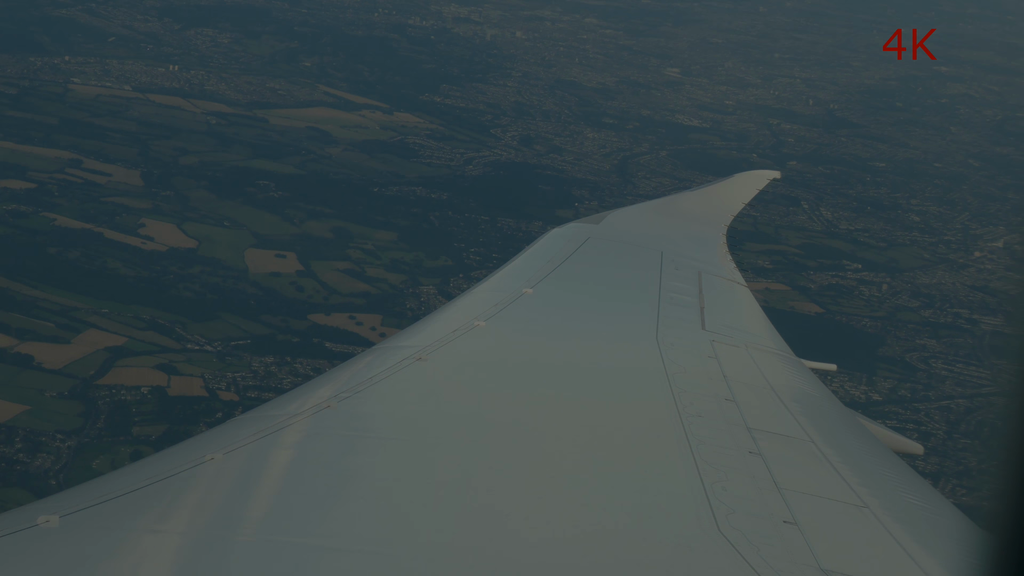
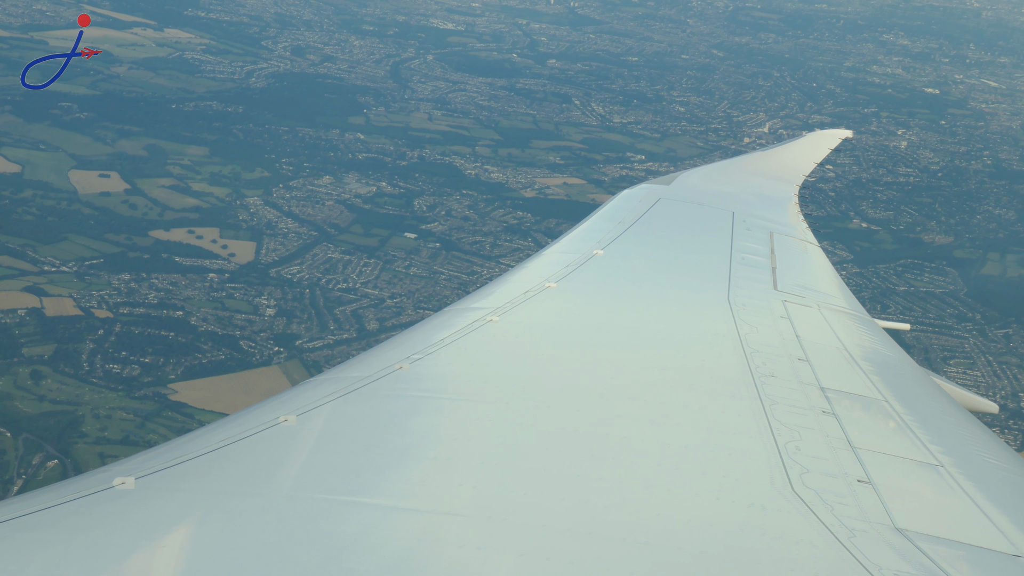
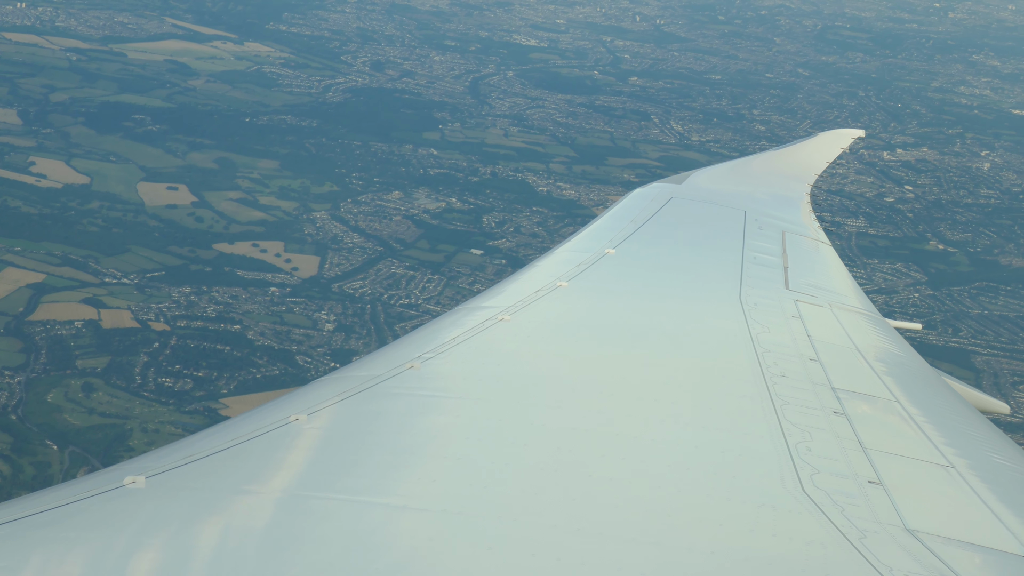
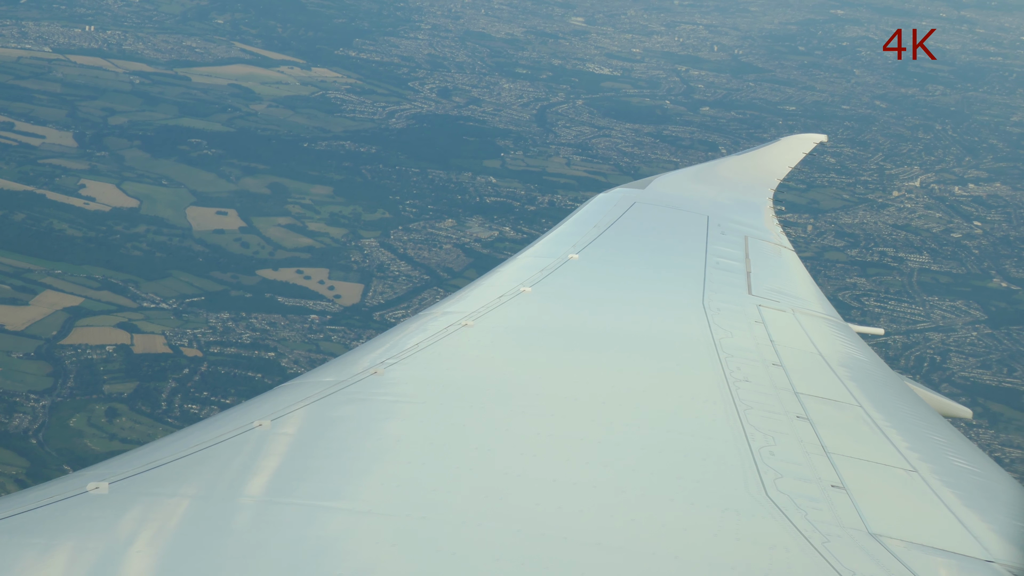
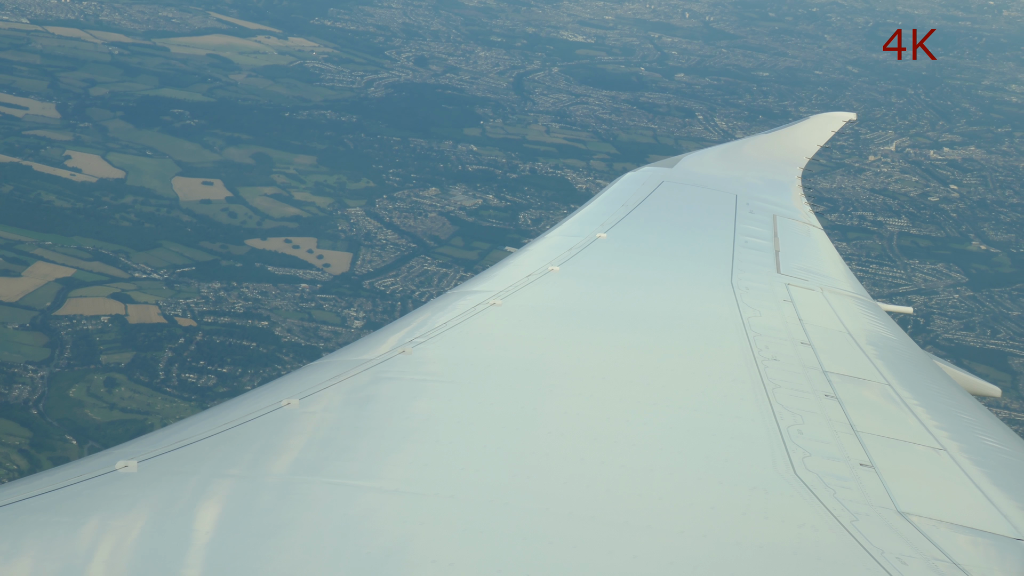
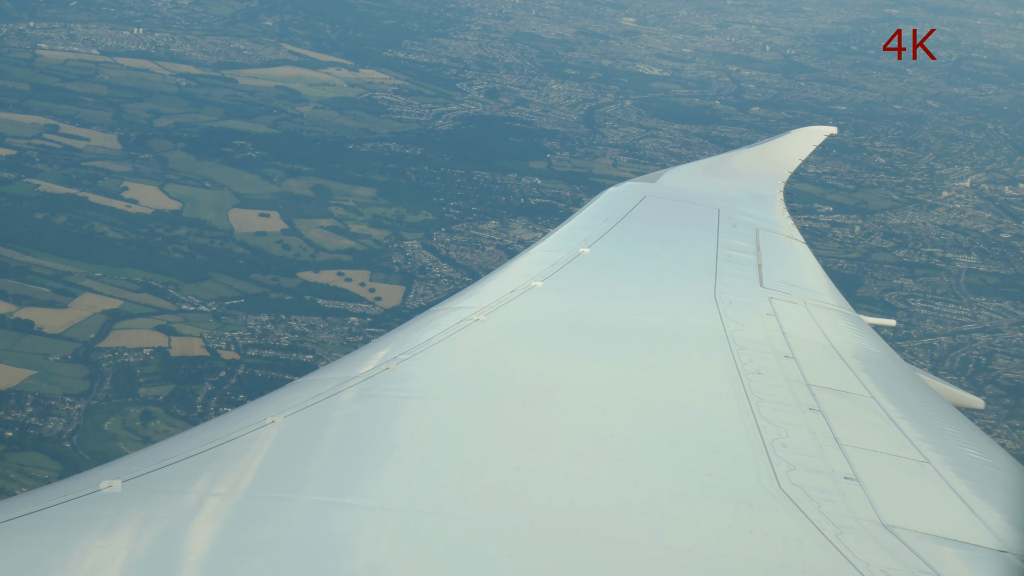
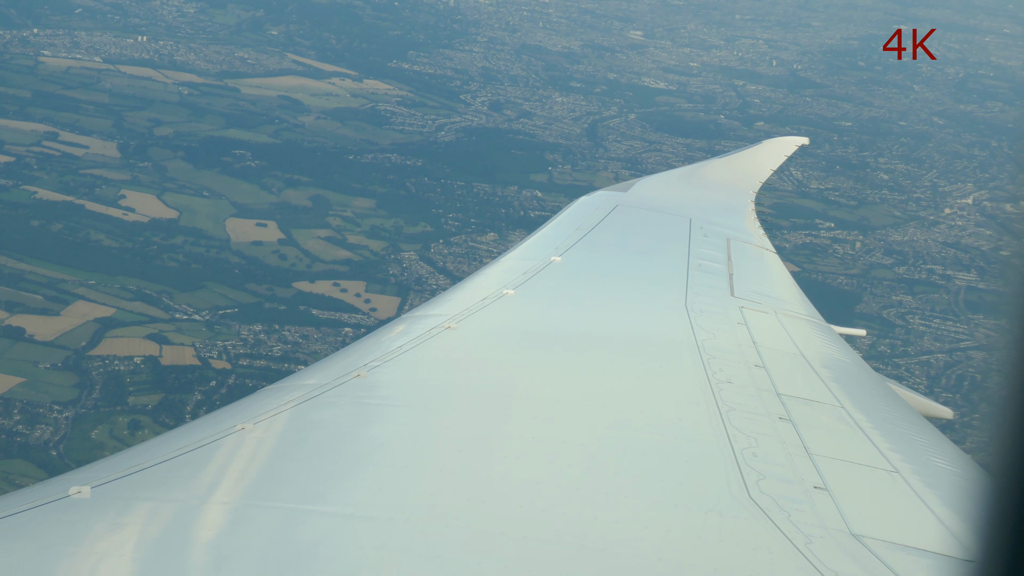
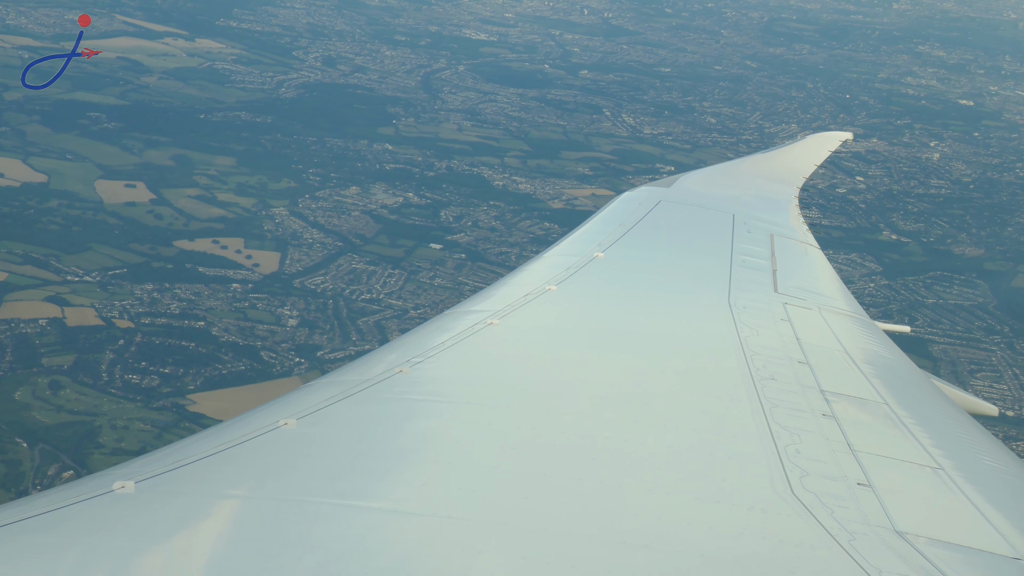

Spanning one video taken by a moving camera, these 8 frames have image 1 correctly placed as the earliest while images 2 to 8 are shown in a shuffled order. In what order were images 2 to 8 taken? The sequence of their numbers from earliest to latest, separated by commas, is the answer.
7, 6, 4, 5, 3, 8, 2
